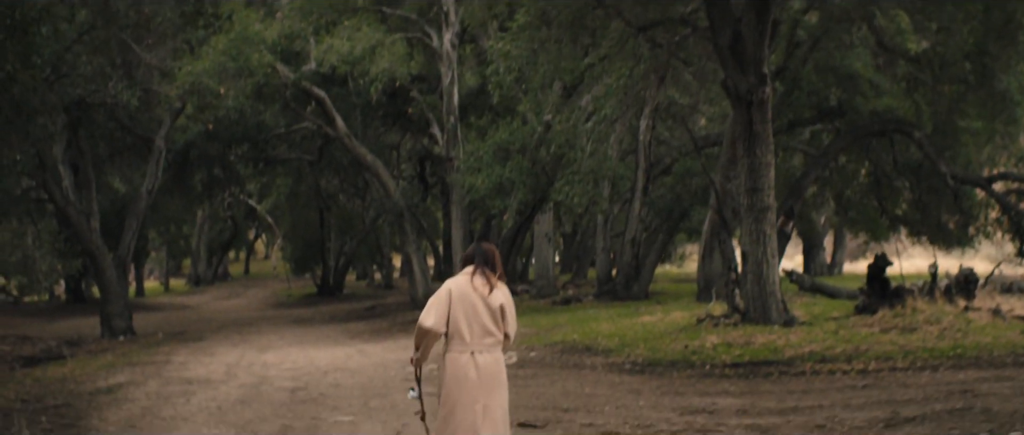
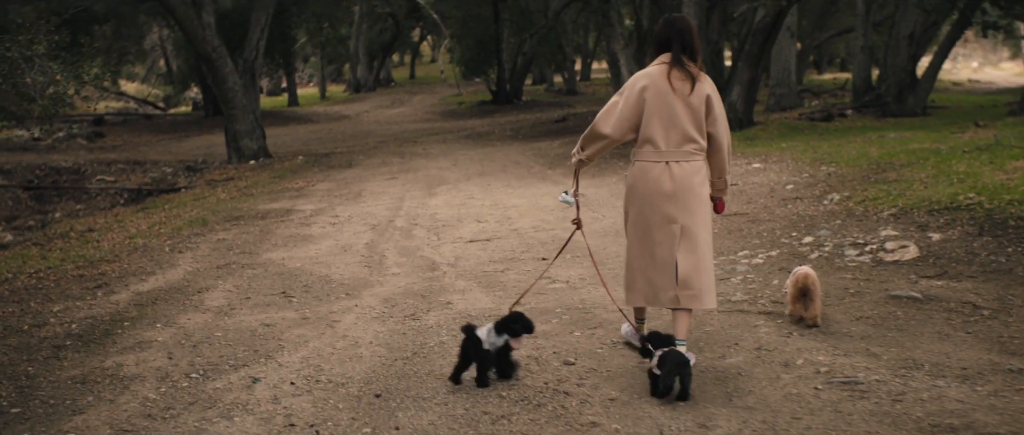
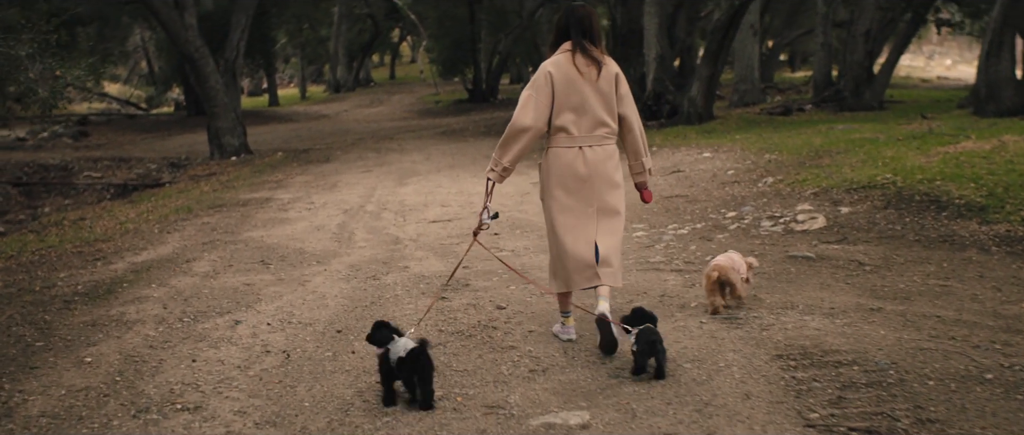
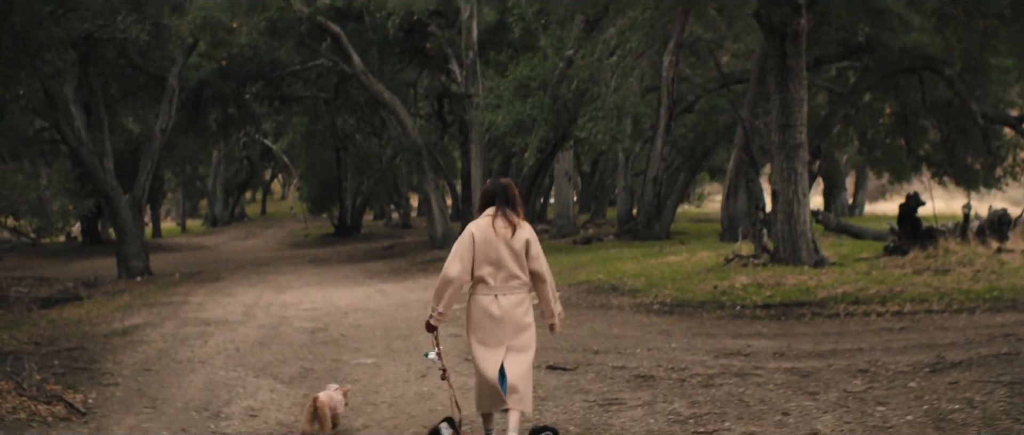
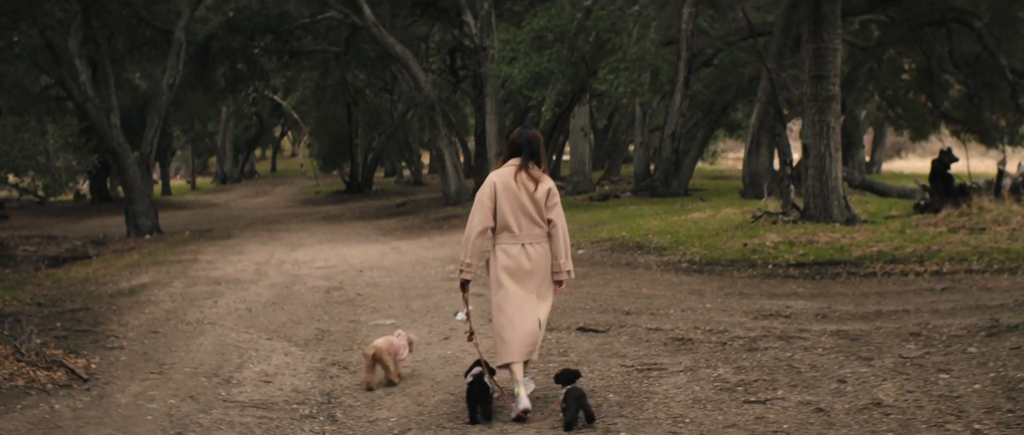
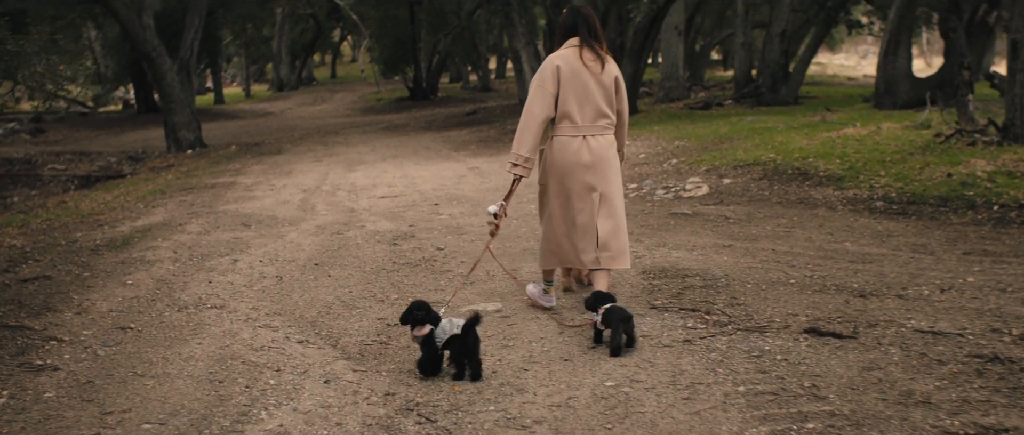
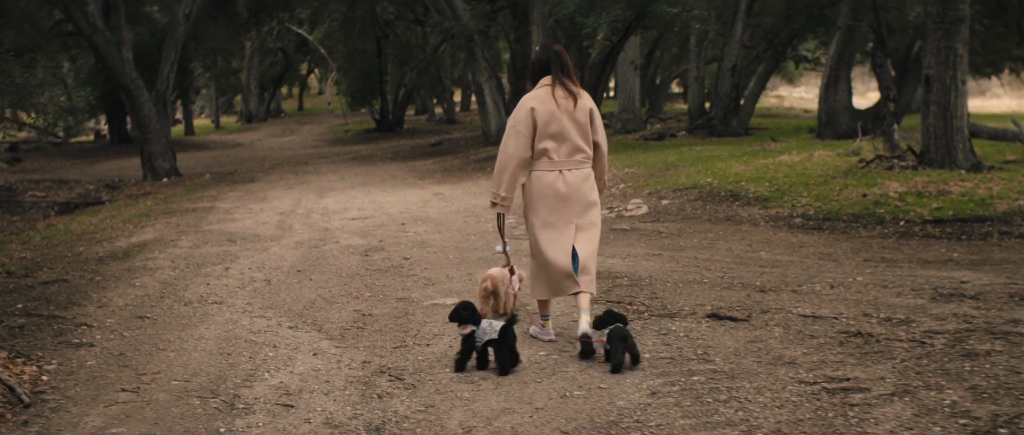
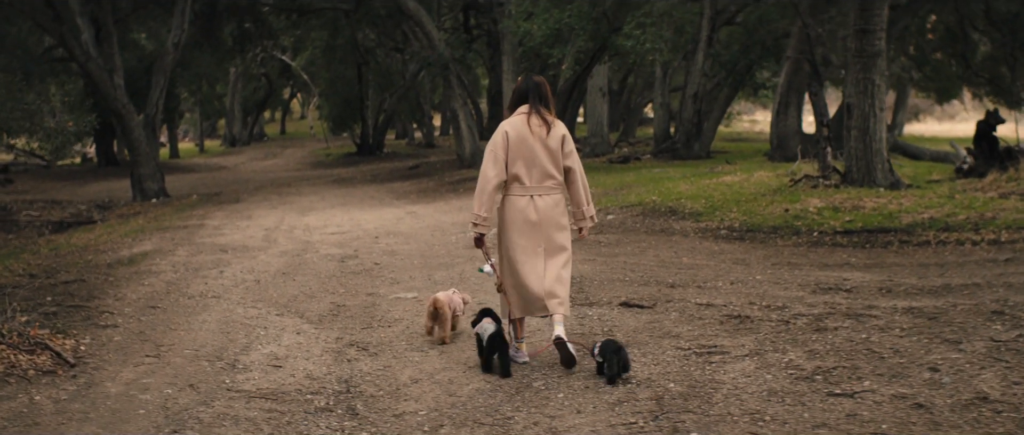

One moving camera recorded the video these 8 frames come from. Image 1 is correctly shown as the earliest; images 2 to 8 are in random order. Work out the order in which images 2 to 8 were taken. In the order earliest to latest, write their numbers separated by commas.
4, 5, 8, 7, 6, 3, 2
